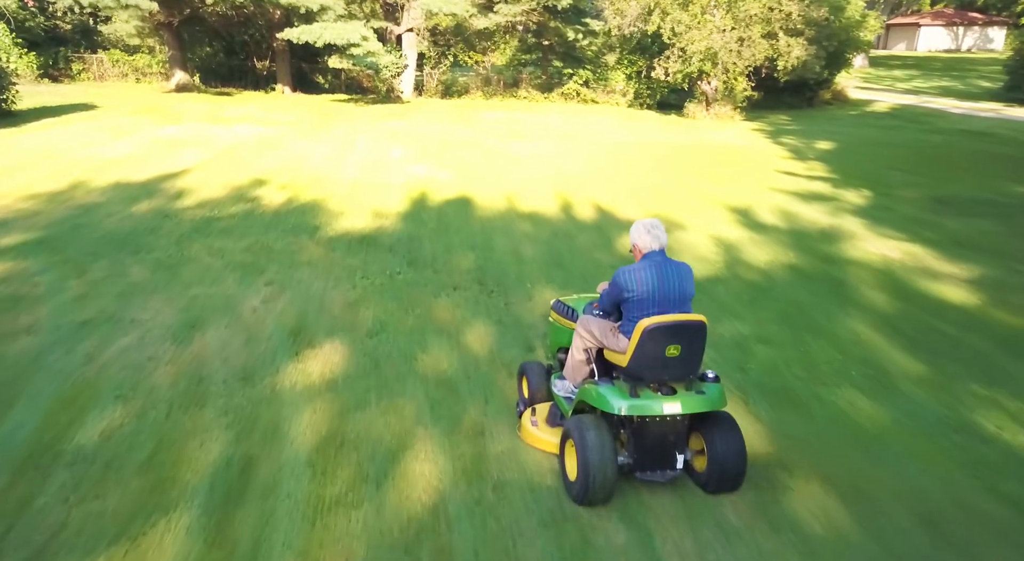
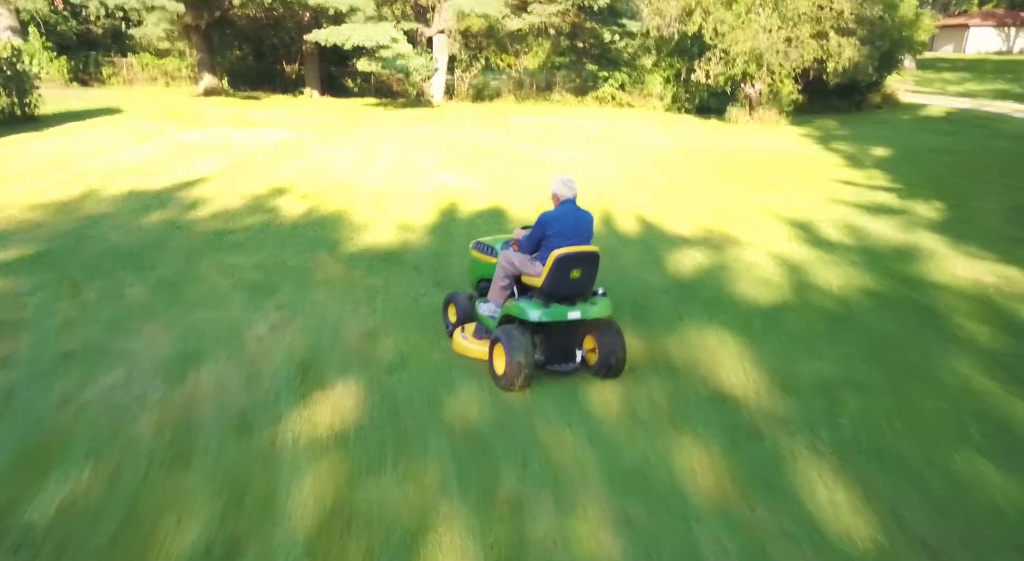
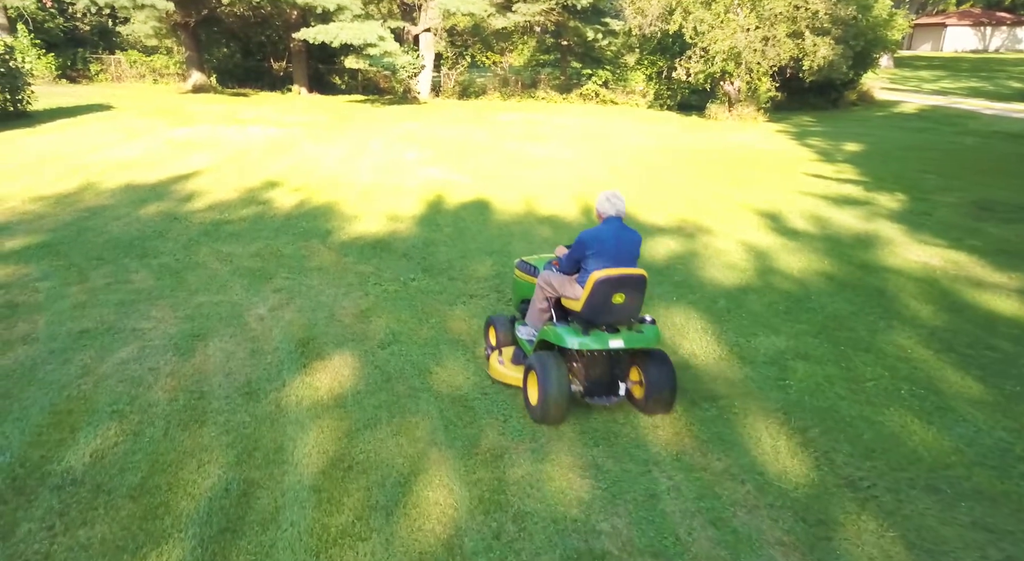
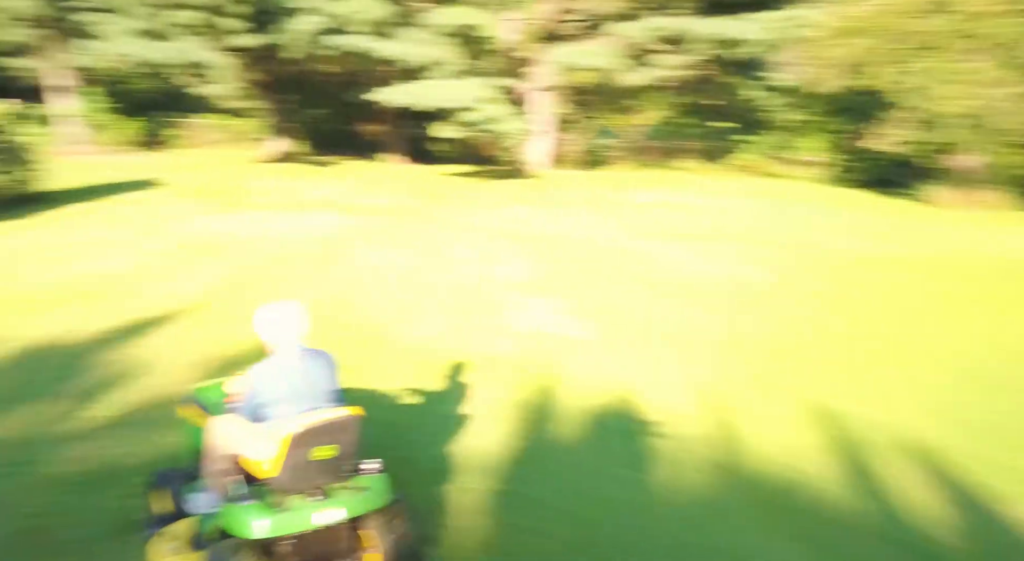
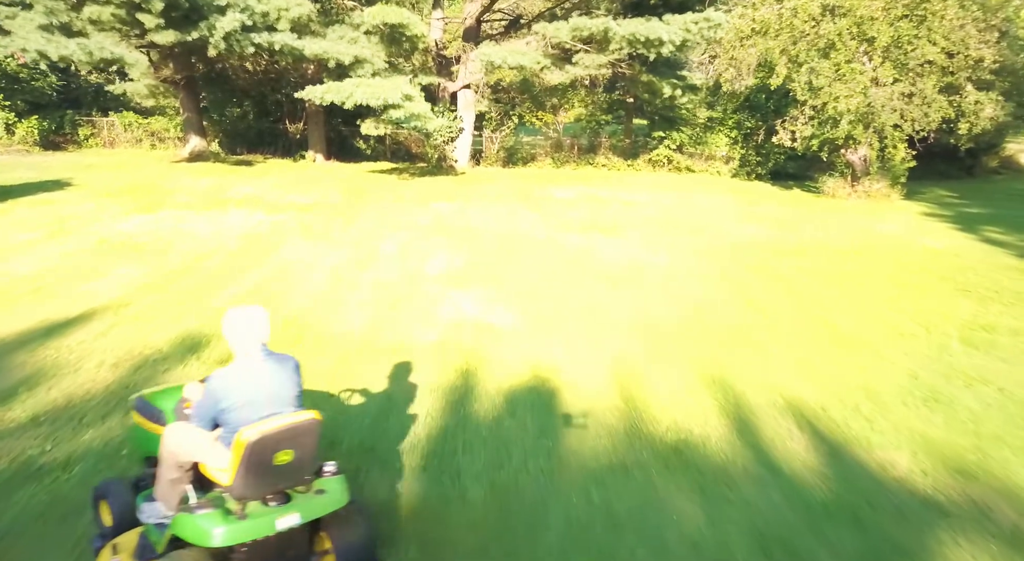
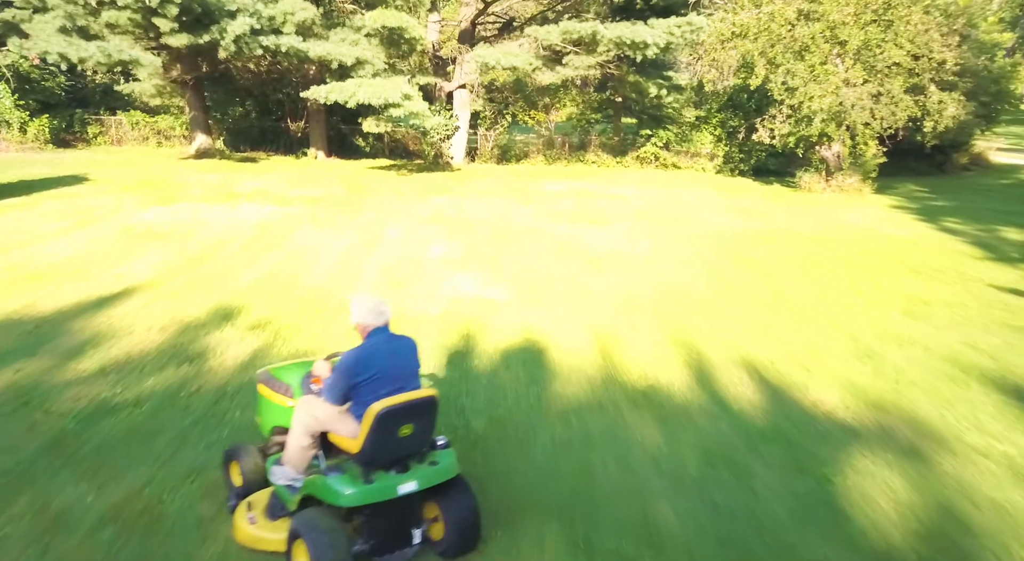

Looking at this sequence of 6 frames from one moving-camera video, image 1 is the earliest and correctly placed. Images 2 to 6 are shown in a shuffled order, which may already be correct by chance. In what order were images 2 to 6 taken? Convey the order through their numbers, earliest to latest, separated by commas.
3, 2, 6, 5, 4
